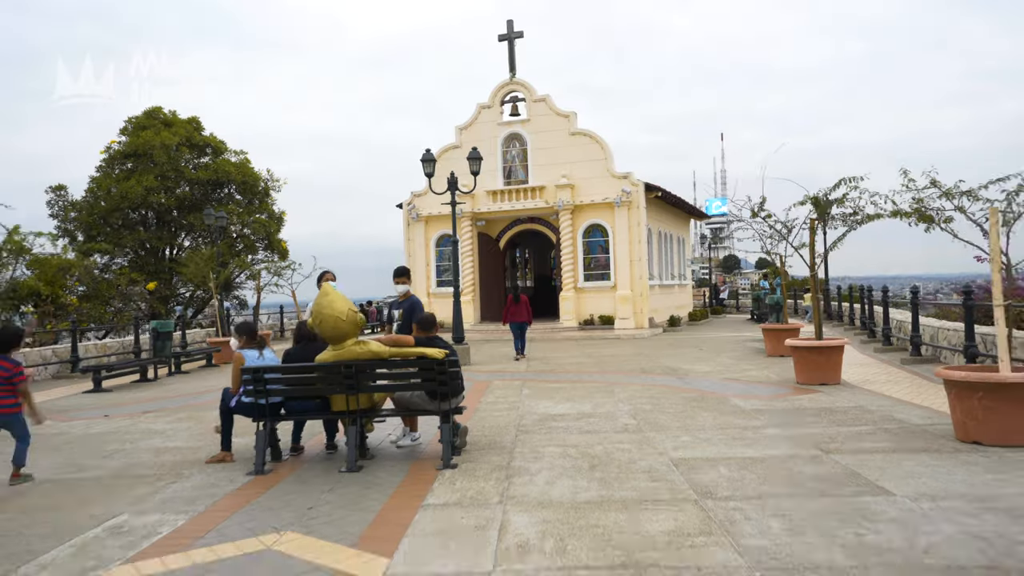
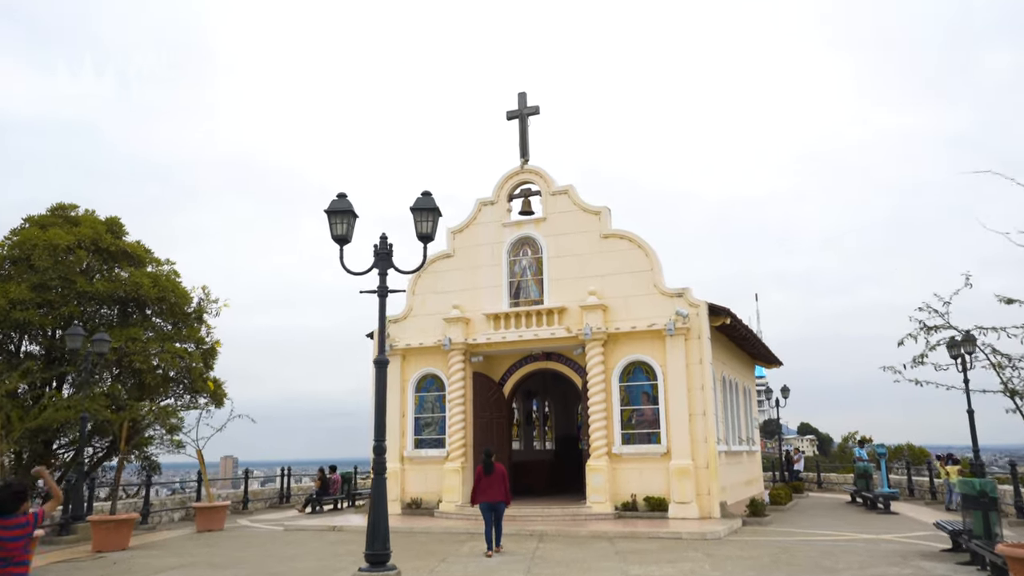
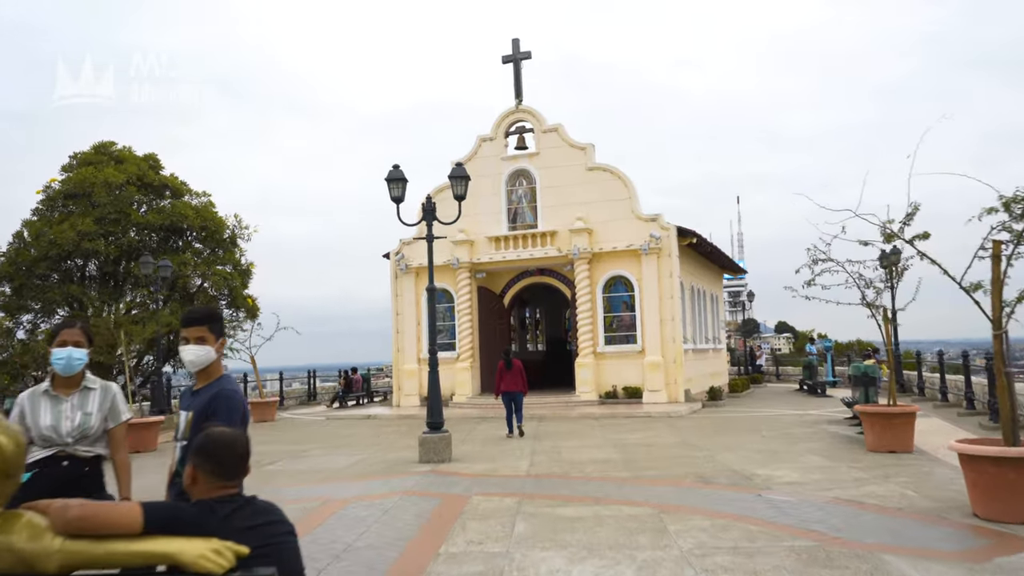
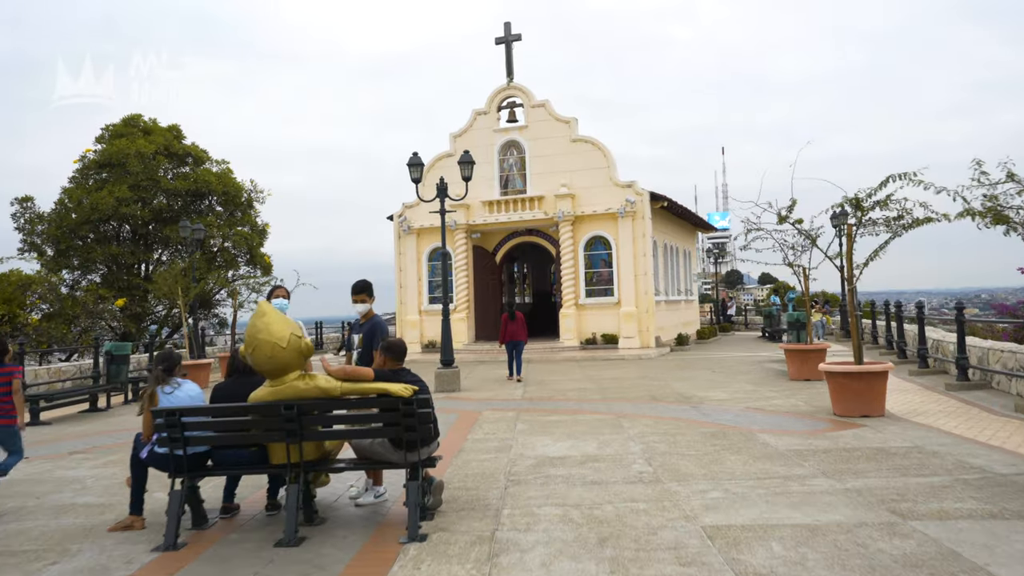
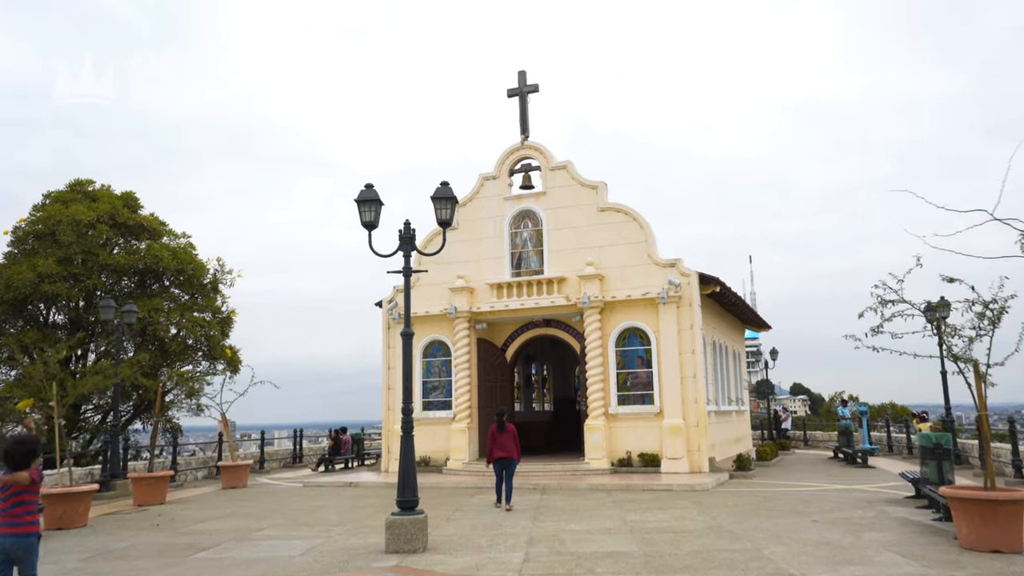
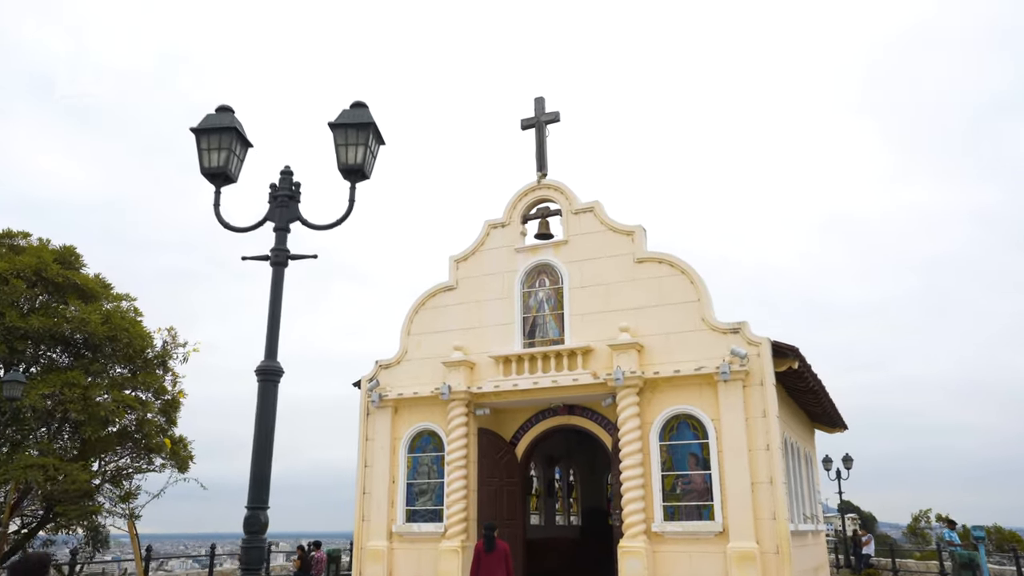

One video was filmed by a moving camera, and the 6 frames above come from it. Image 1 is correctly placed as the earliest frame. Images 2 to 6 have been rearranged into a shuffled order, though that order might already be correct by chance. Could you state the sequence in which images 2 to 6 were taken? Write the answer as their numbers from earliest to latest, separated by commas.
4, 3, 5, 2, 6
